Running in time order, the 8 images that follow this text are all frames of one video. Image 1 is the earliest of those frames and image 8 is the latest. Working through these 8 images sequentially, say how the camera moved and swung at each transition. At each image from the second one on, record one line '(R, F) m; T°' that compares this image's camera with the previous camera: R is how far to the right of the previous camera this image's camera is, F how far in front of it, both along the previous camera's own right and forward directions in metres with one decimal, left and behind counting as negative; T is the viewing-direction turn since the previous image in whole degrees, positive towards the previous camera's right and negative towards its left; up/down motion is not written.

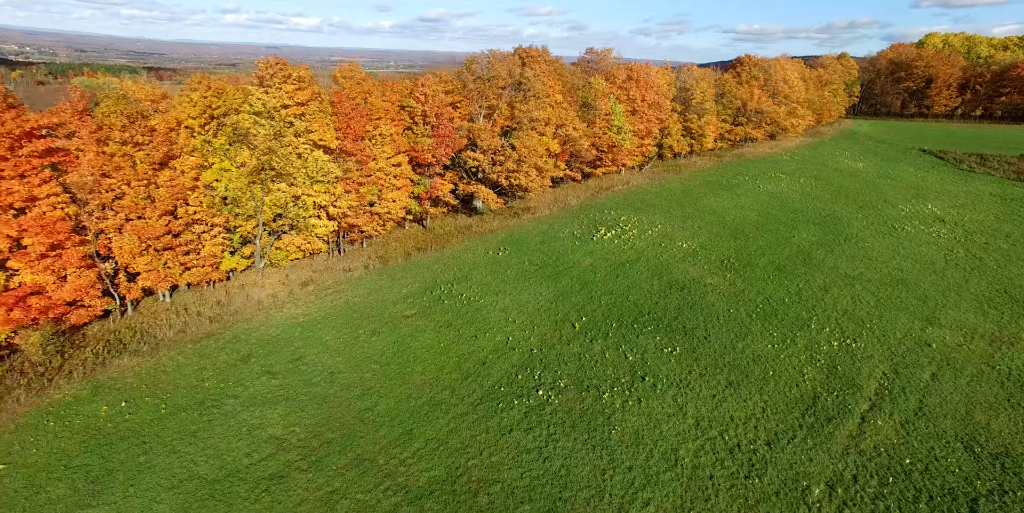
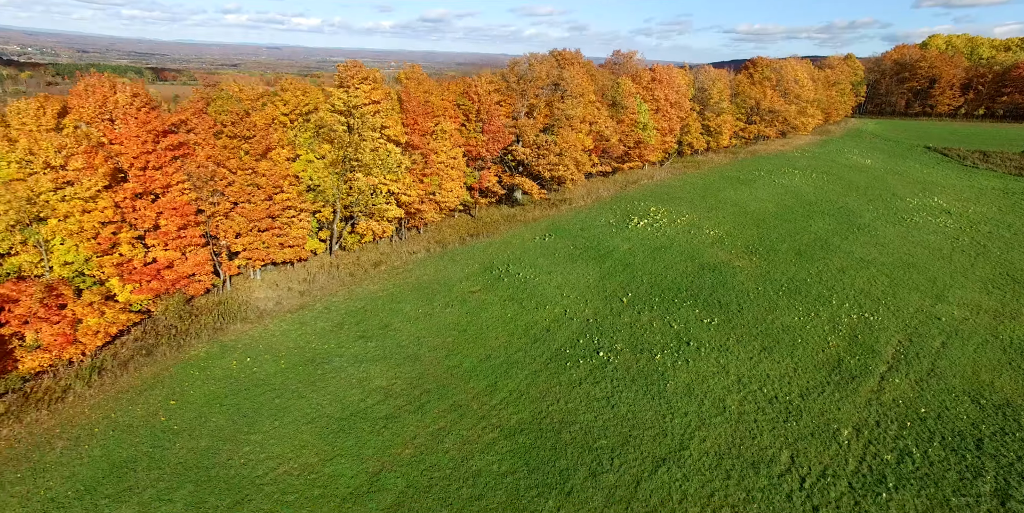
(-3.6, -4.1) m; 0°
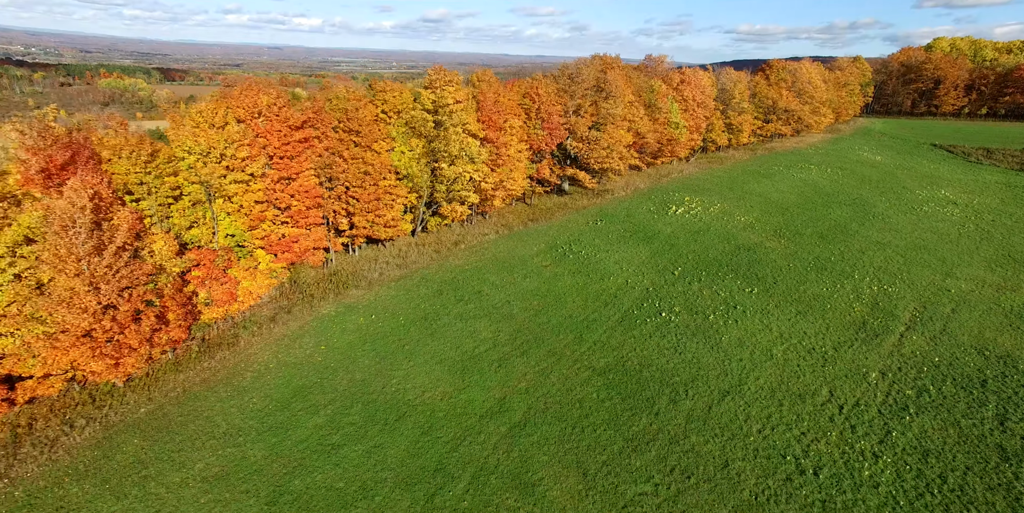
(-5.1, -5.9) m; 0°
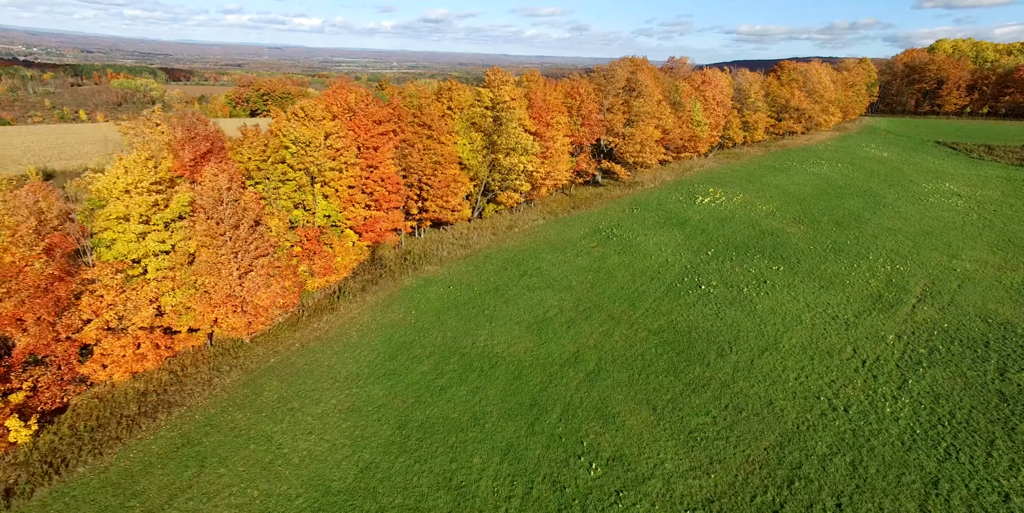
(-4.4, -5.0) m; 0°
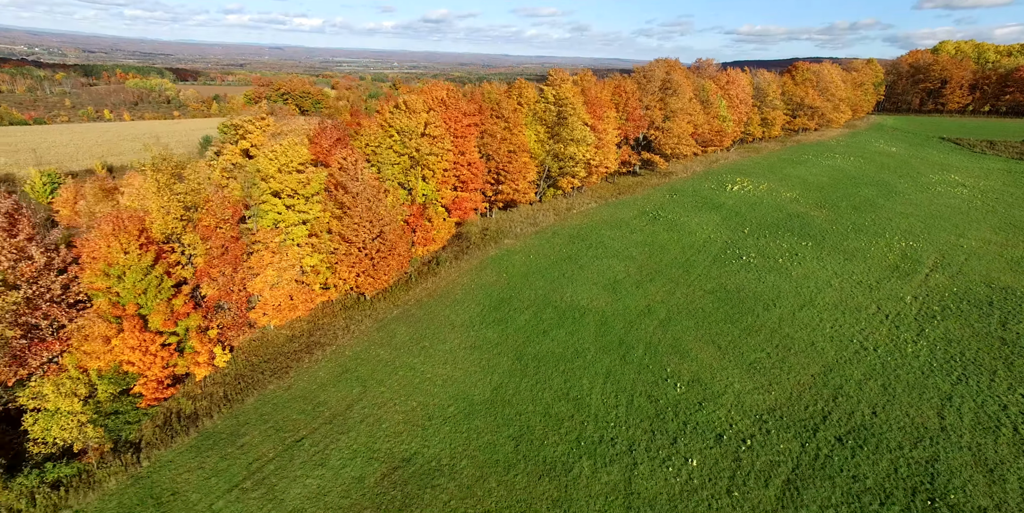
(-6.0, -6.8) m; 0°
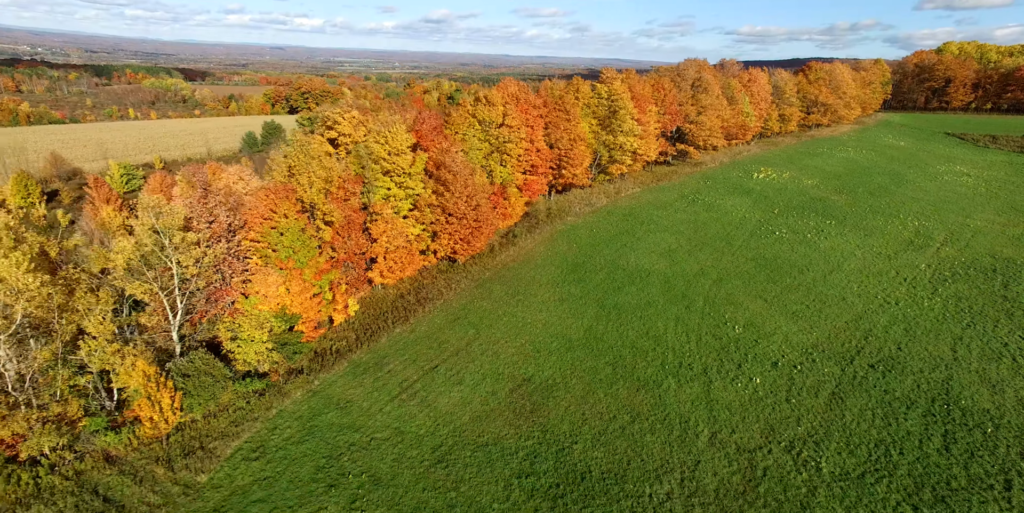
(-6.2, -7.2) m; 0°
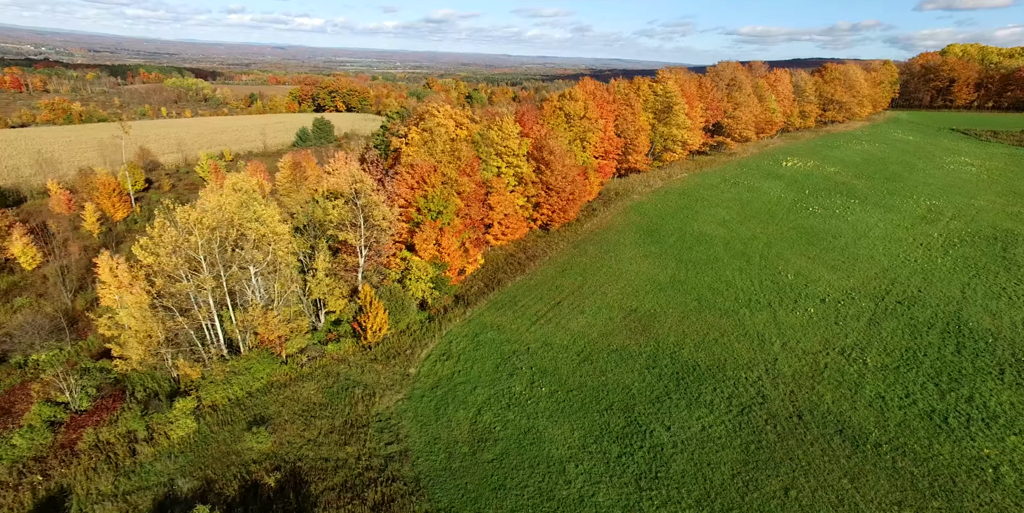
(-9.0, -10.6) m; 0°
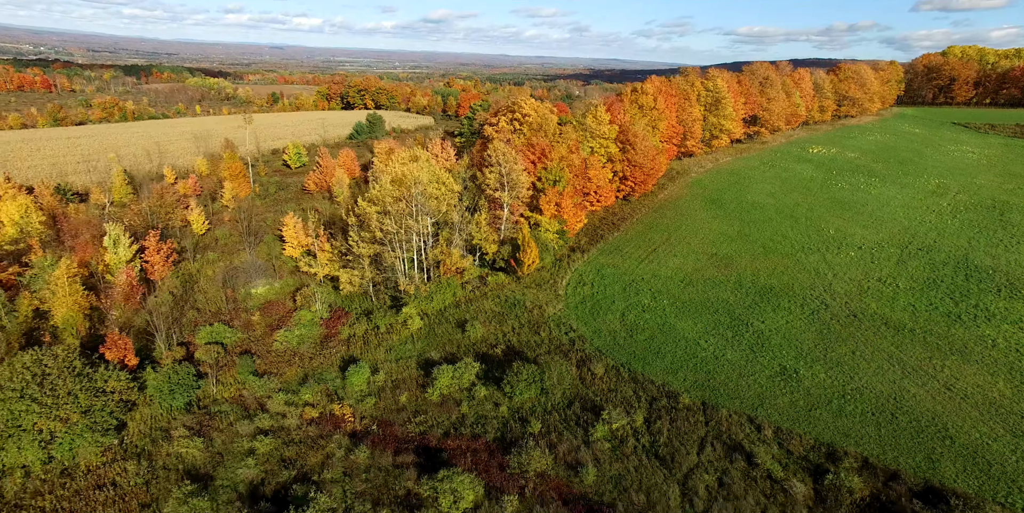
(-11.8, -13.6) m; 0°
